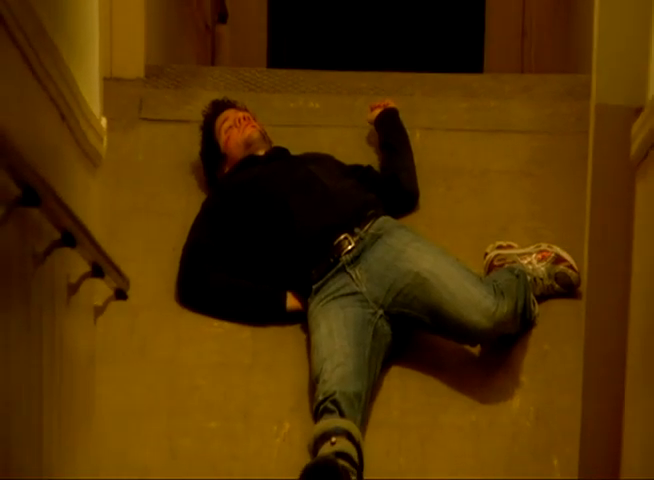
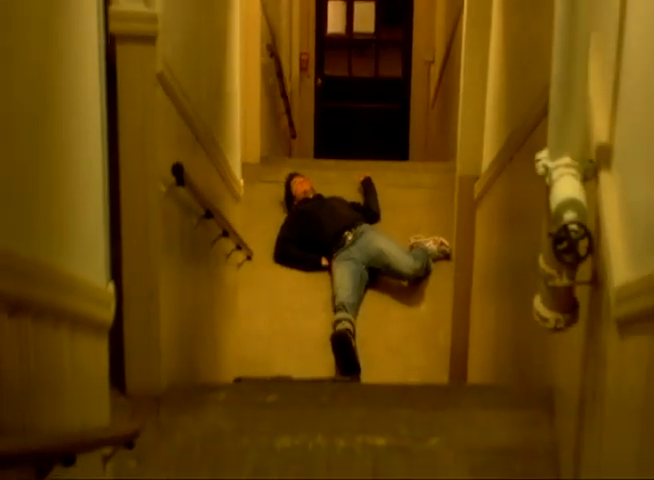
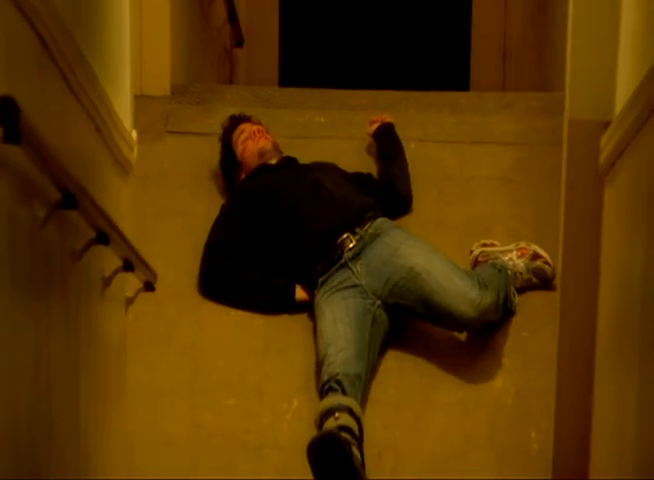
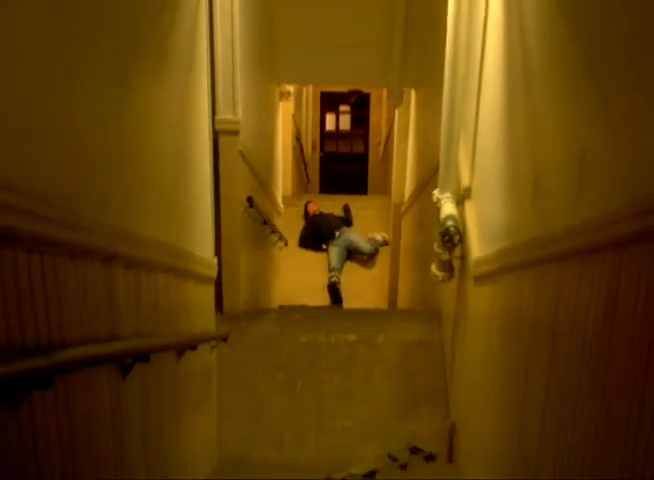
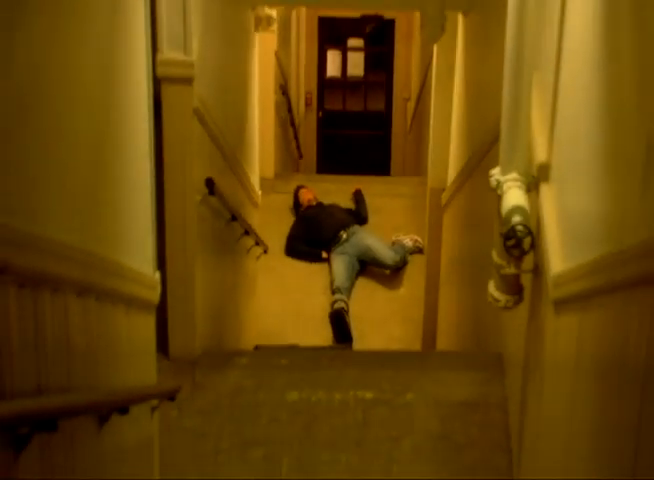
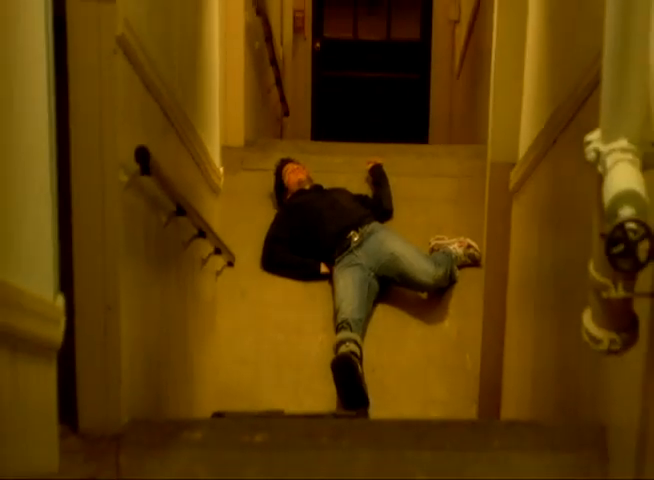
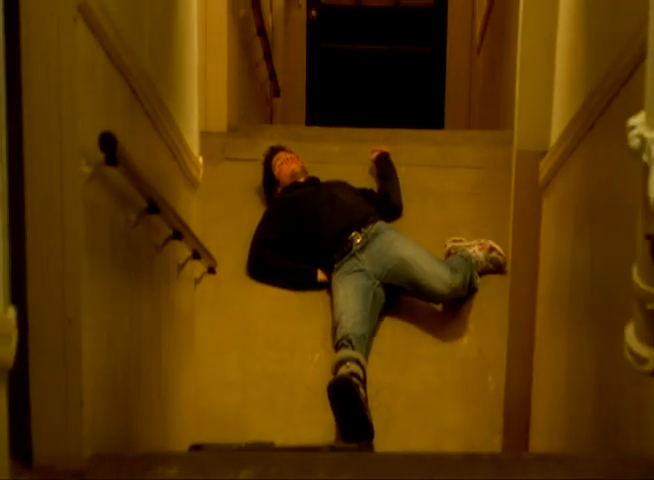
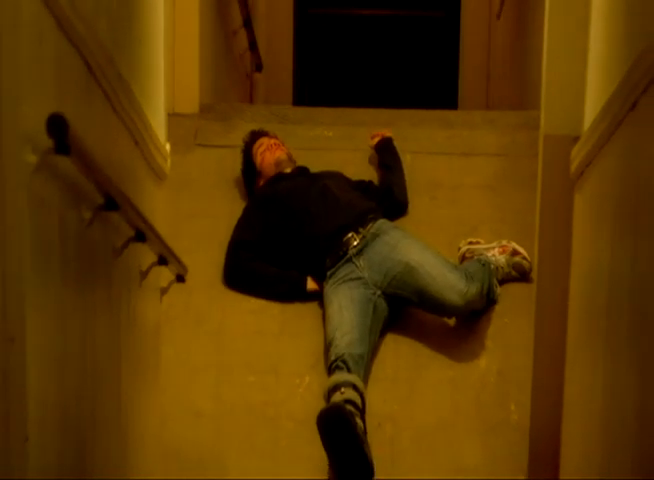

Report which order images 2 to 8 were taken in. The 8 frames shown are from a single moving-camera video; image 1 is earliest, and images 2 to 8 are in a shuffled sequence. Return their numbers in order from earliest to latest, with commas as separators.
3, 8, 7, 6, 2, 5, 4
